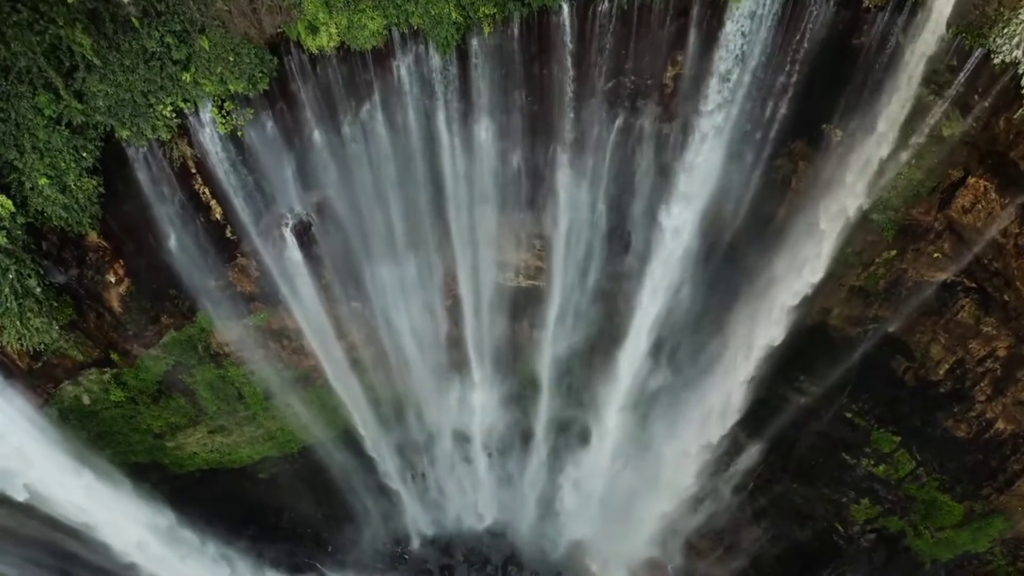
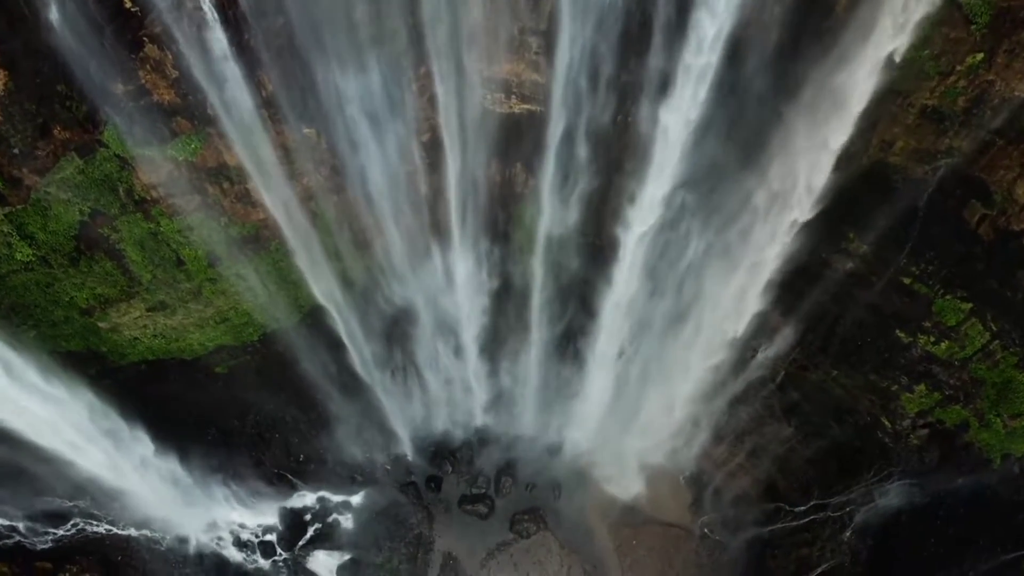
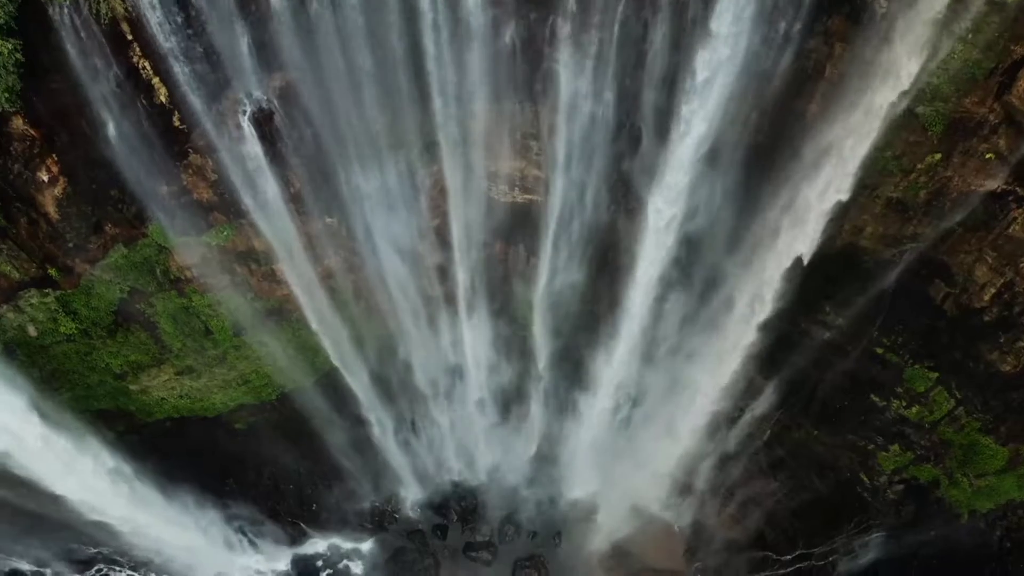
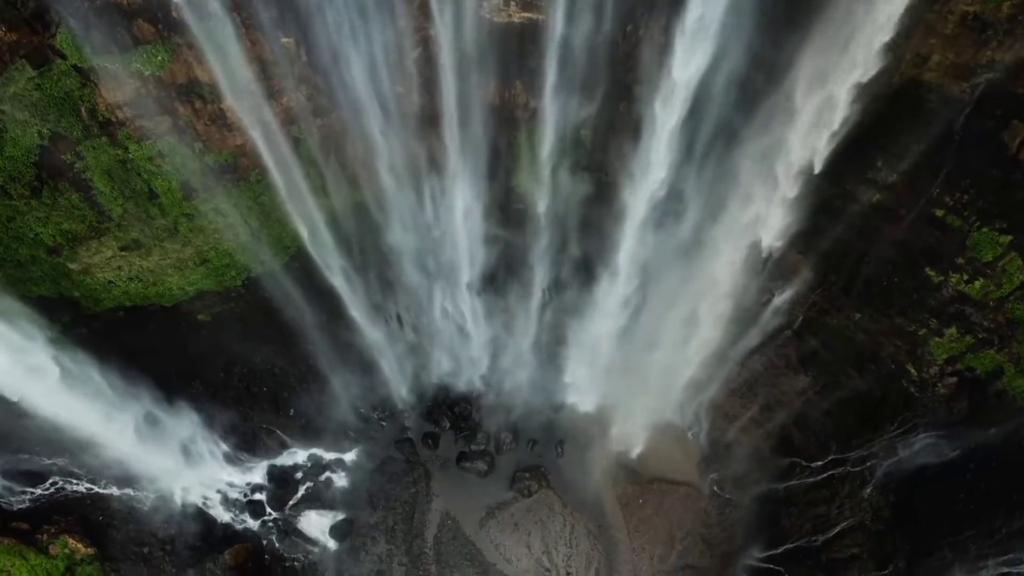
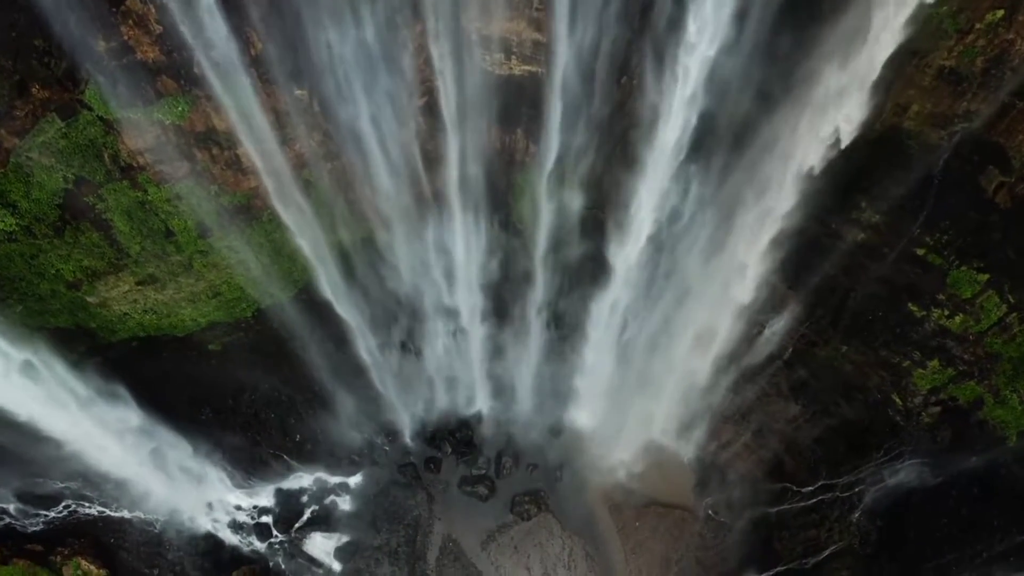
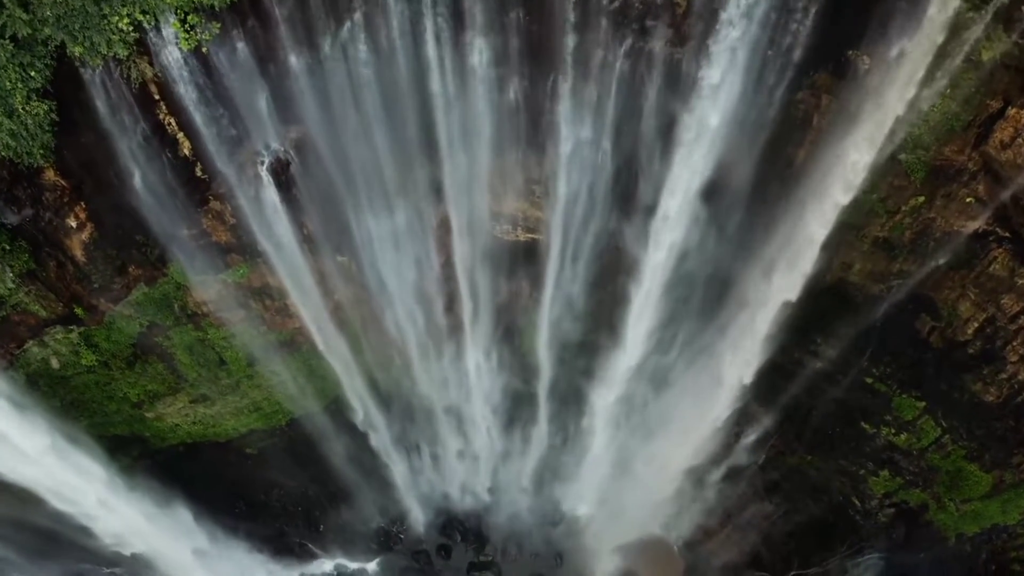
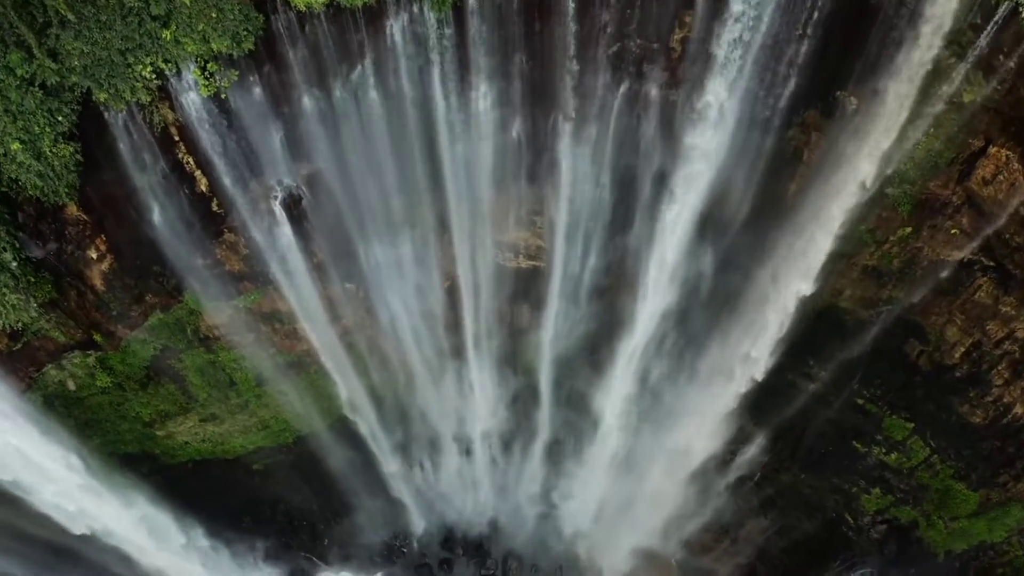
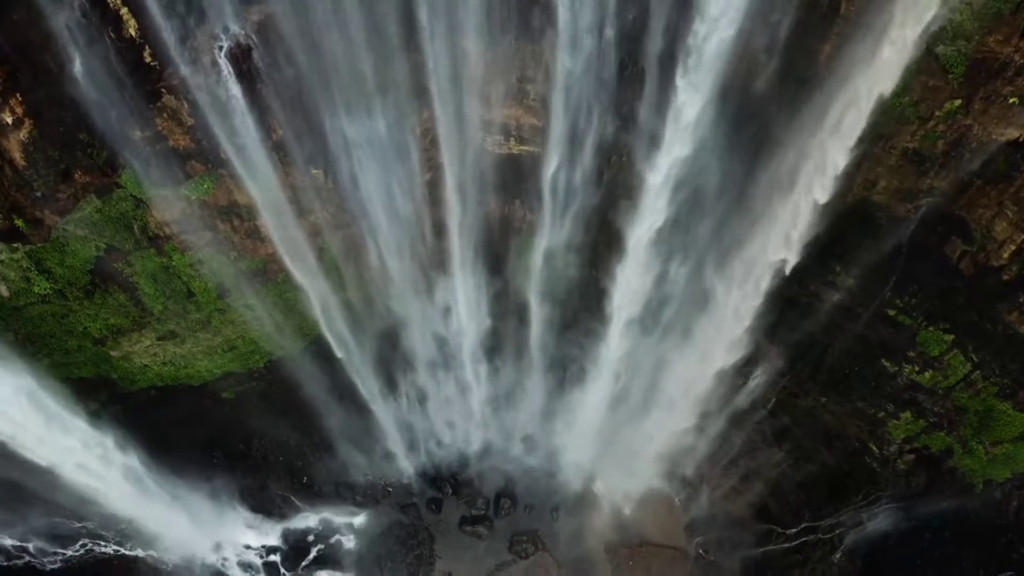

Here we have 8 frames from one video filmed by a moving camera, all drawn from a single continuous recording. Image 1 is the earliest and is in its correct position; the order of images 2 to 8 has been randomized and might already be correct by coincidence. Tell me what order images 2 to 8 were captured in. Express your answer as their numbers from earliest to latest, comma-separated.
7, 6, 3, 8, 2, 5, 4
